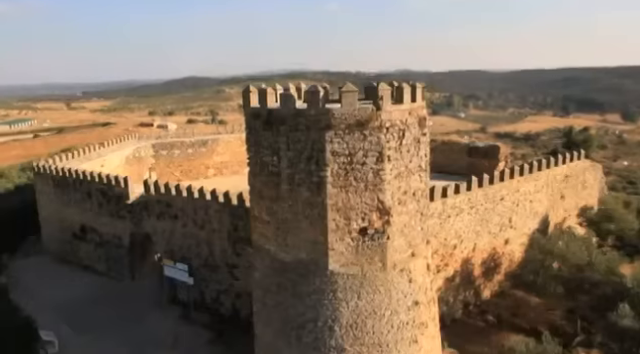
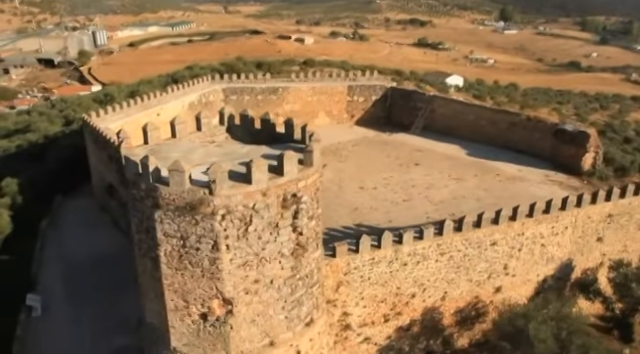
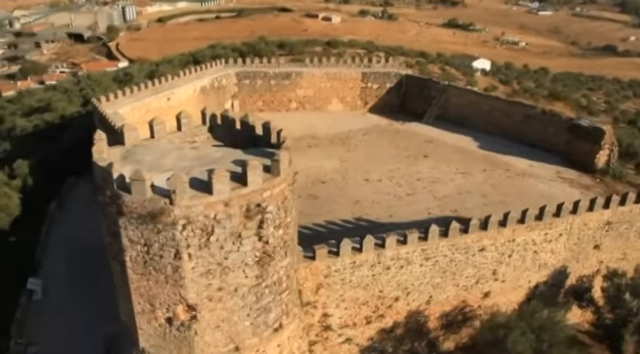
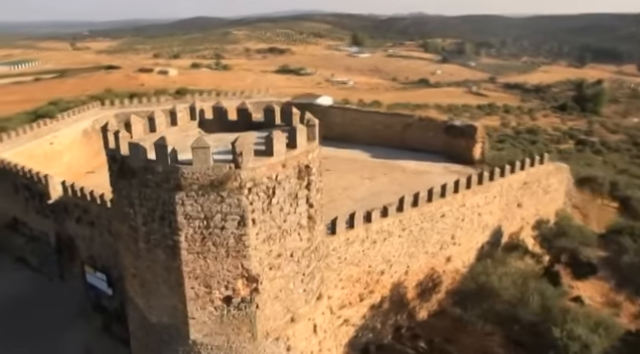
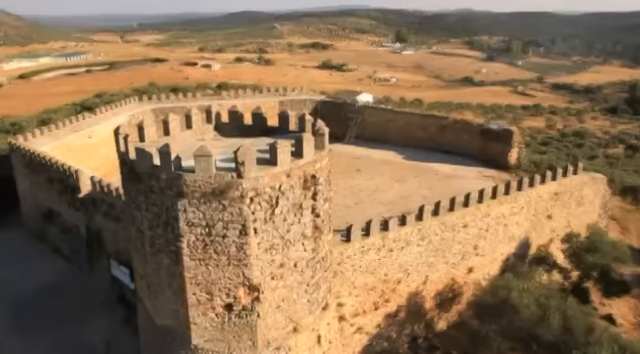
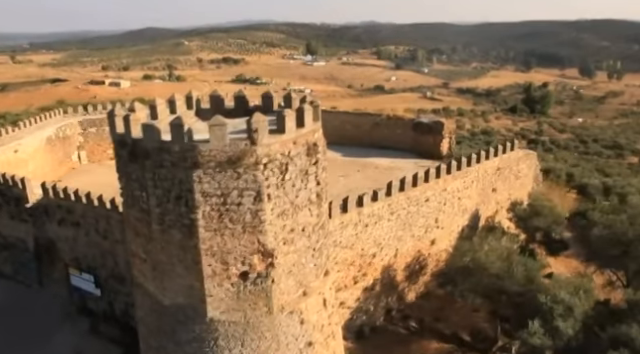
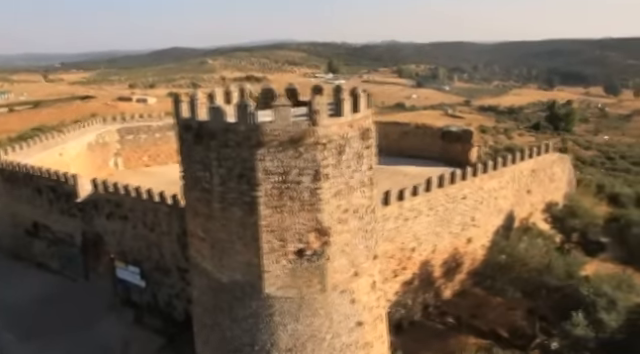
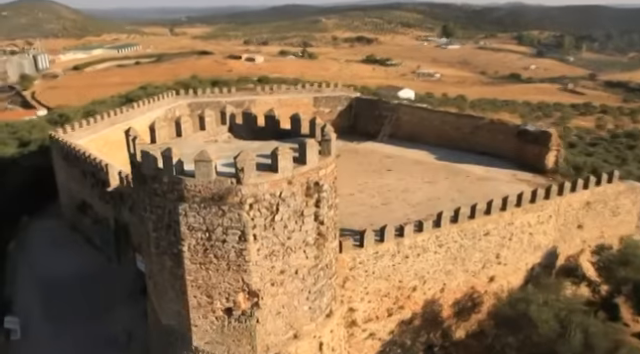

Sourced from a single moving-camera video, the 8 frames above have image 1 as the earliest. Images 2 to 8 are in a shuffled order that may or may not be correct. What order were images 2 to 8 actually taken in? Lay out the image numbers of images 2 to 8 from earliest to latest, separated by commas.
7, 6, 4, 5, 8, 2, 3
